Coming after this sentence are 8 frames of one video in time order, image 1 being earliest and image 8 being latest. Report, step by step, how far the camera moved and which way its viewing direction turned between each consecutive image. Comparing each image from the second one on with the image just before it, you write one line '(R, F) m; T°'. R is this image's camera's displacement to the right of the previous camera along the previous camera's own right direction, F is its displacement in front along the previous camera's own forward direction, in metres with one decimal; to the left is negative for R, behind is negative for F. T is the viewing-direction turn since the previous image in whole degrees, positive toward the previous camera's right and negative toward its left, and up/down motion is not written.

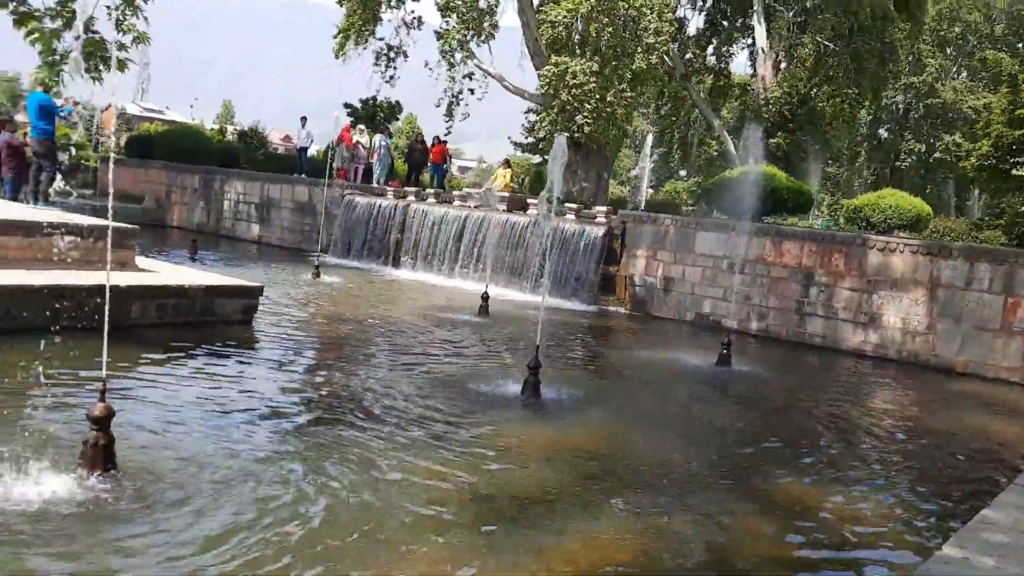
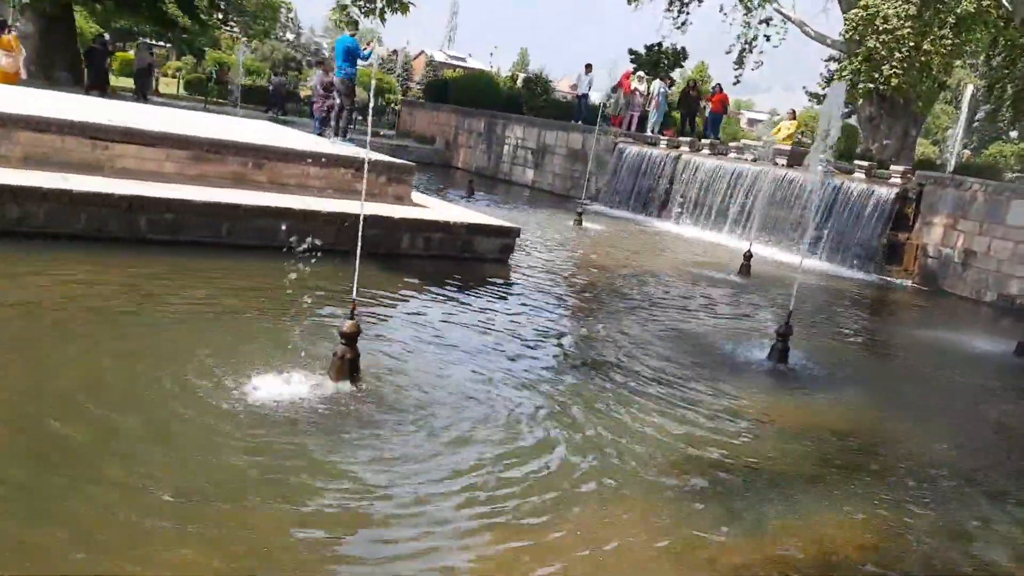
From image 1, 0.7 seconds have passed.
(+0.2, +0.2) m; -18°
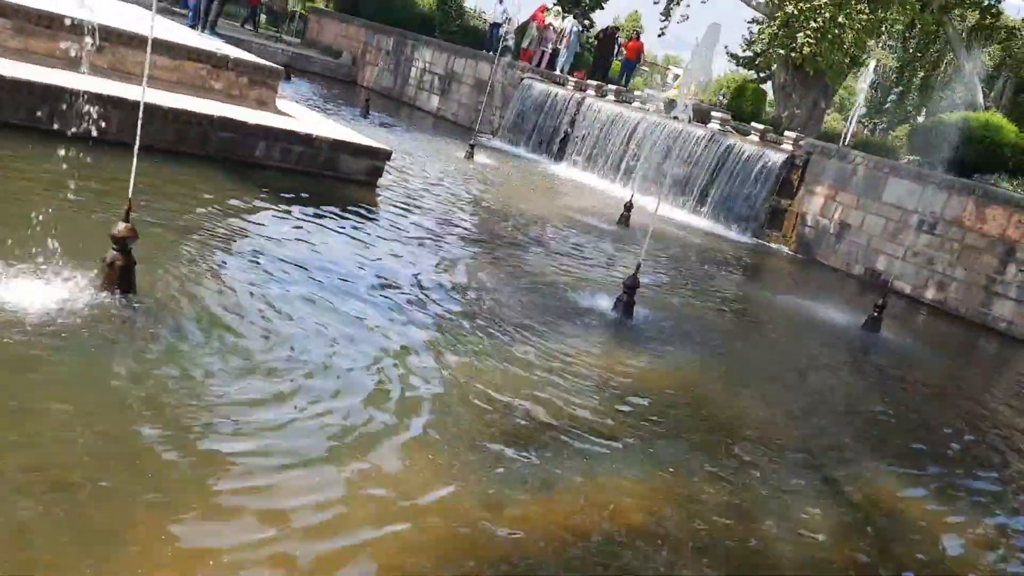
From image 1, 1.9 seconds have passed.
(+0.5, +0.3) m; +6°
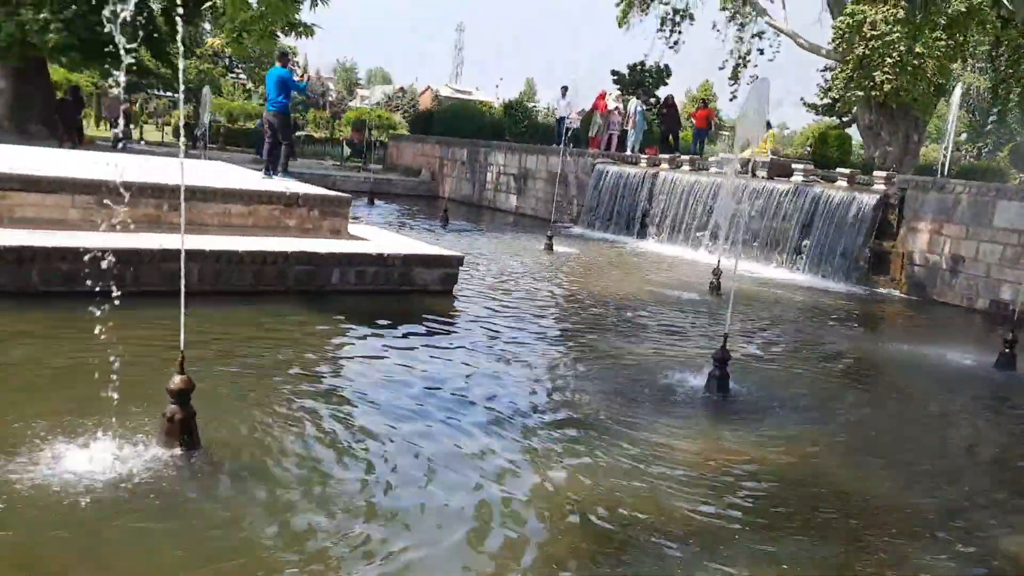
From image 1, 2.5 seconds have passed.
(+0.2, +0.2) m; -7°
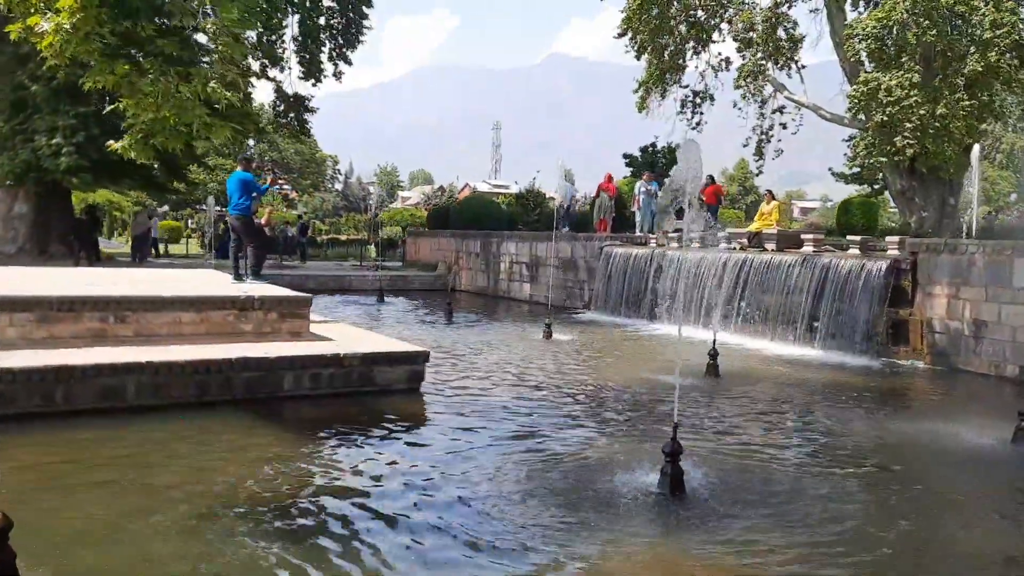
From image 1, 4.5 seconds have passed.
(+0.7, +0.5) m; -3°
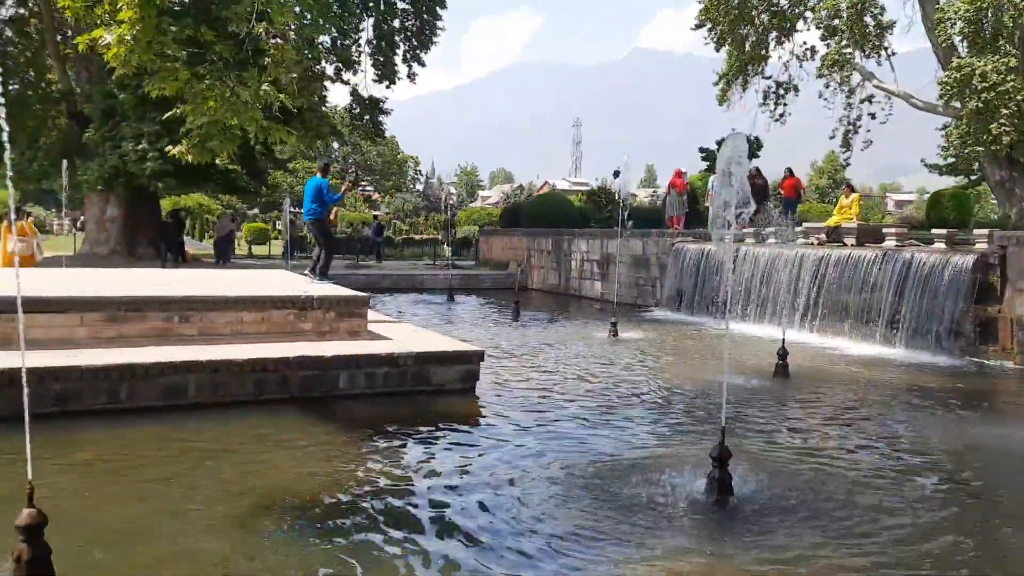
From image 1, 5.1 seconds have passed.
(+0.2, +0.1) m; -5°
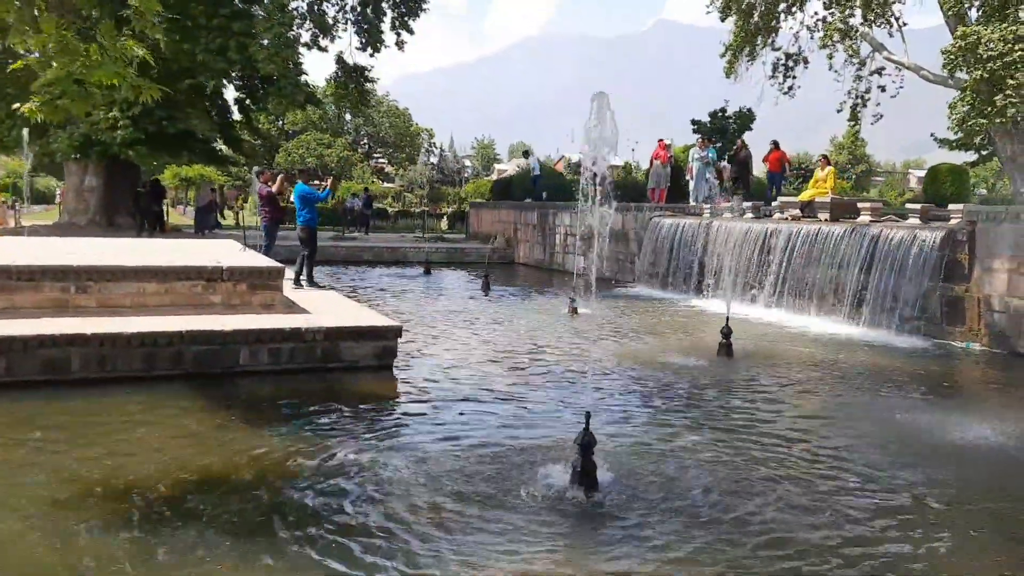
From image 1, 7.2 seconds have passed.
(+0.9, +0.4) m; -2°
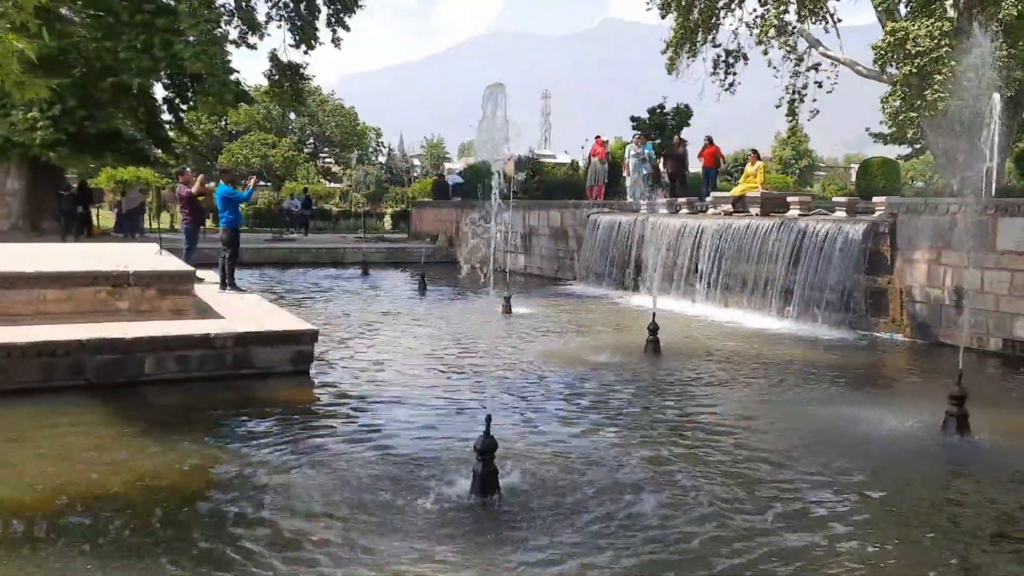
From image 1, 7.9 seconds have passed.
(+0.3, +0.1) m; +3°
